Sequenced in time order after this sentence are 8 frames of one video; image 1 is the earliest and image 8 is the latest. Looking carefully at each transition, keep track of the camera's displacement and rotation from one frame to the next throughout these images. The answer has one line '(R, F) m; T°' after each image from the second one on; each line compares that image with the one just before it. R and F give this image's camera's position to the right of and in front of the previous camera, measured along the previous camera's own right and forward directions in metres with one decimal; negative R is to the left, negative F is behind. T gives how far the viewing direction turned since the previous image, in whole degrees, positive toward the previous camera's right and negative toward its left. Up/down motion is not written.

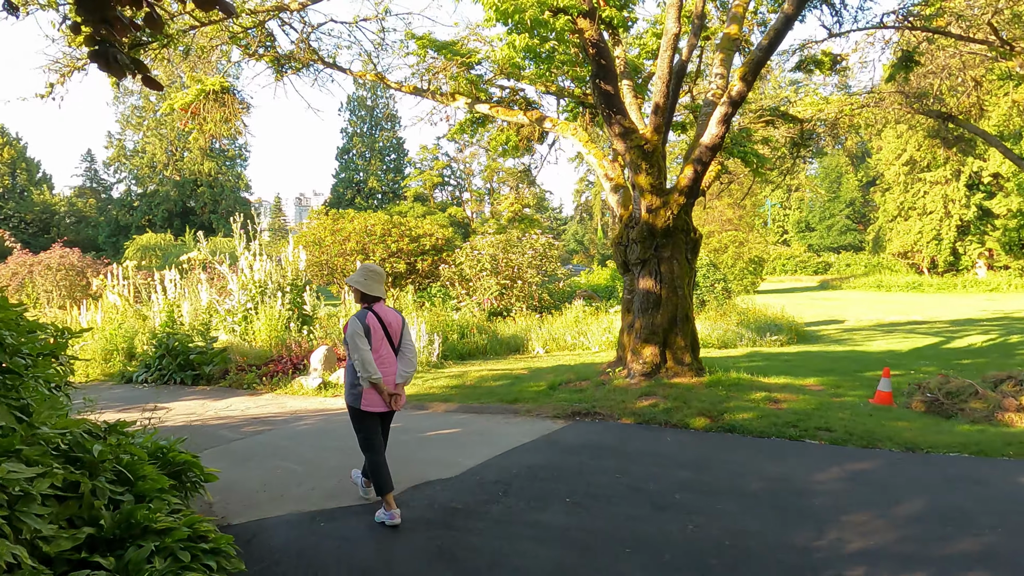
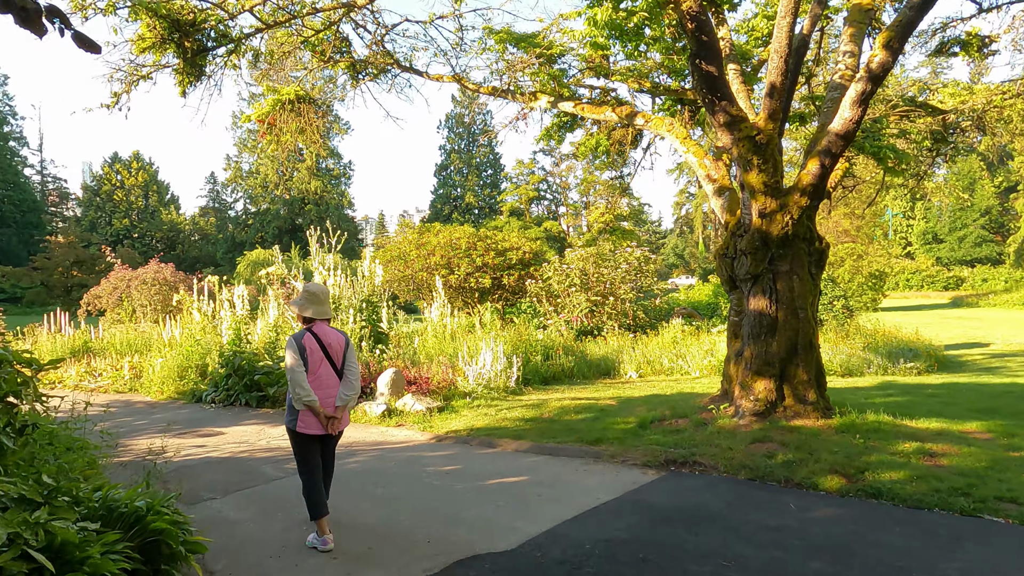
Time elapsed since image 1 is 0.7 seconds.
(+0.1, +0.9) m; -8°
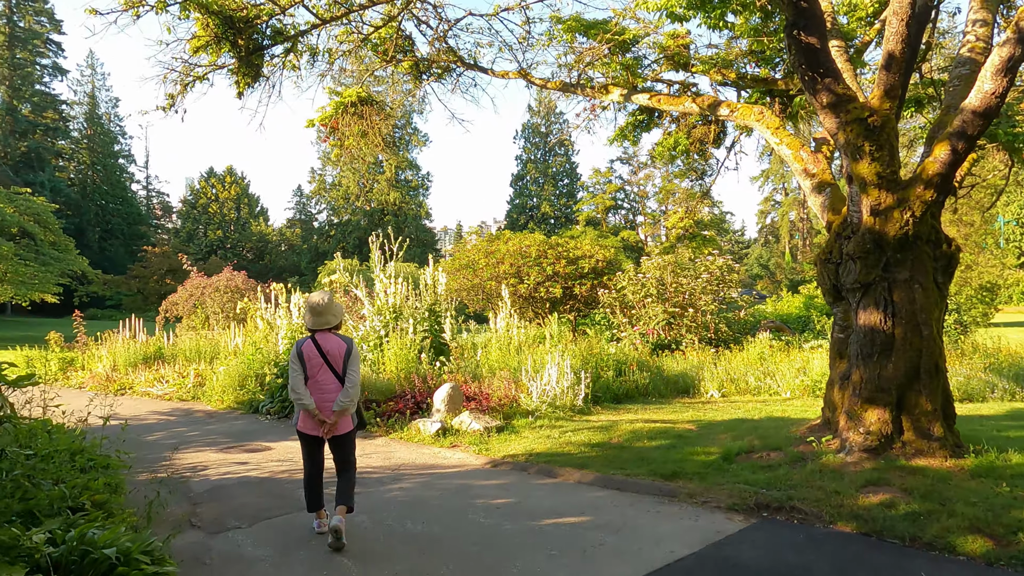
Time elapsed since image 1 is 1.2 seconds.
(+0.1, +0.6) m; -7°
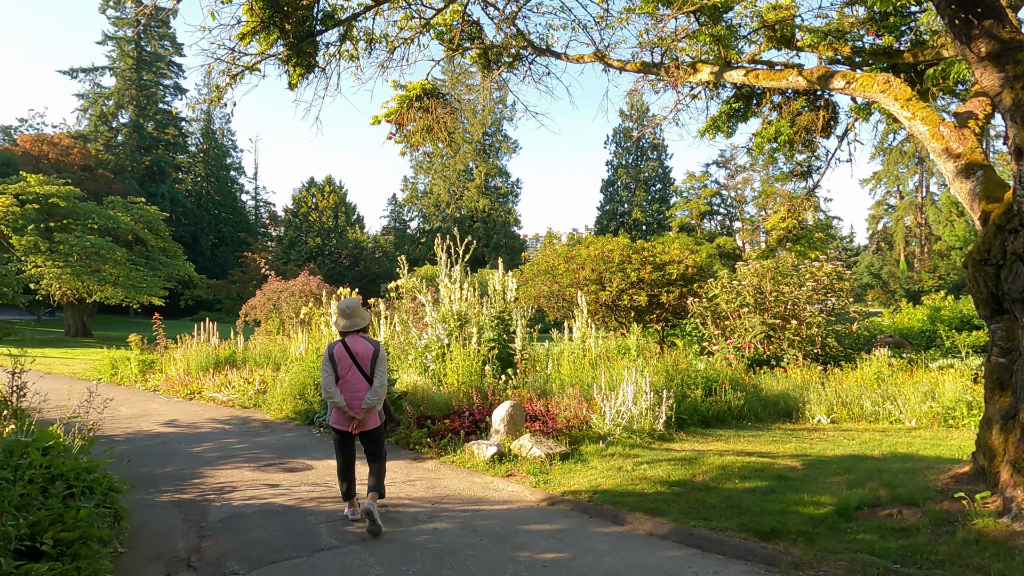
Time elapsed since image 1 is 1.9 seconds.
(+0.2, +0.8) m; -8°
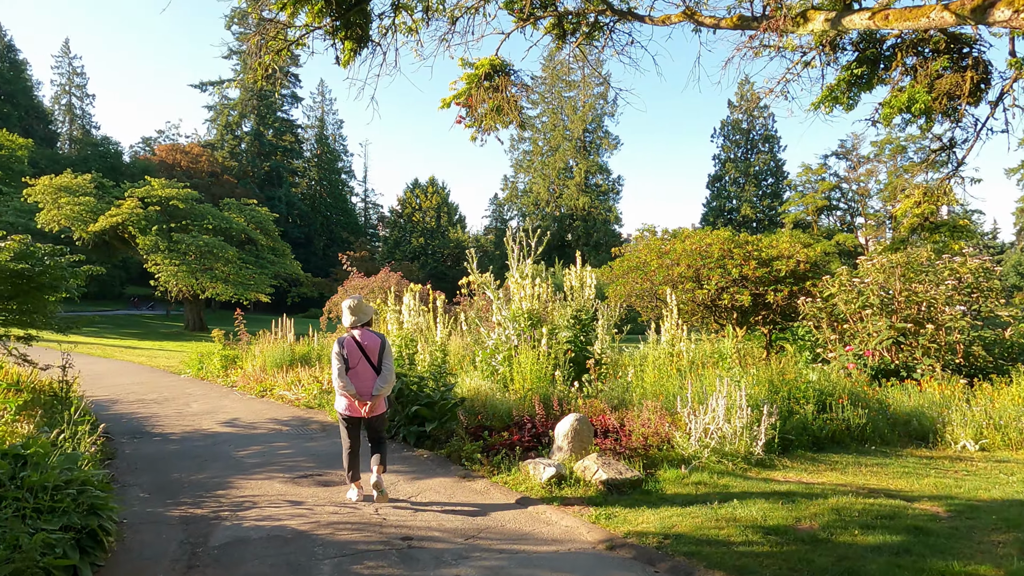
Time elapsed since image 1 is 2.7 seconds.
(+0.3, +0.8) m; -9°
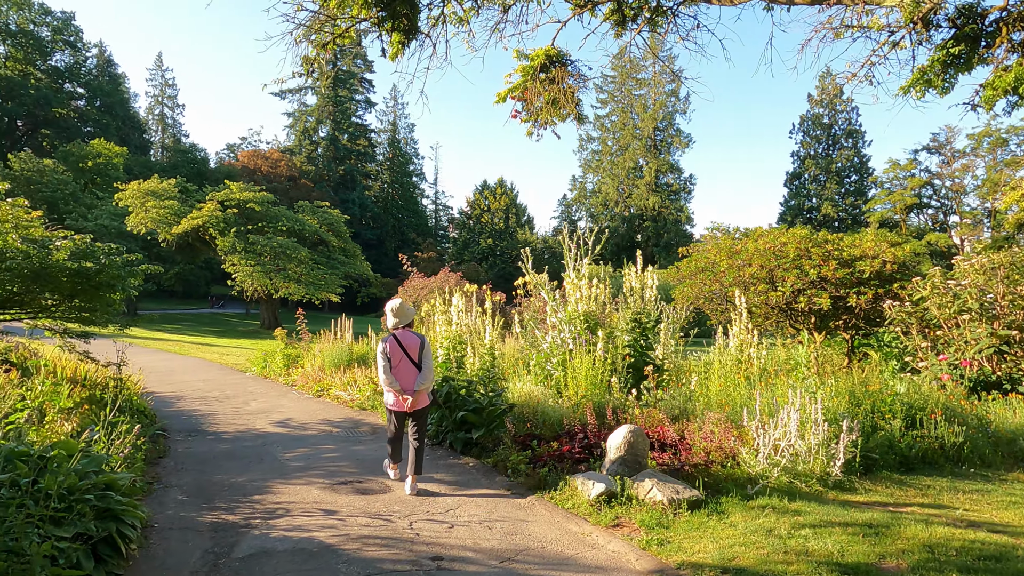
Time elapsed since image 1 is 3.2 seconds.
(+0.1, +0.3) m; -6°
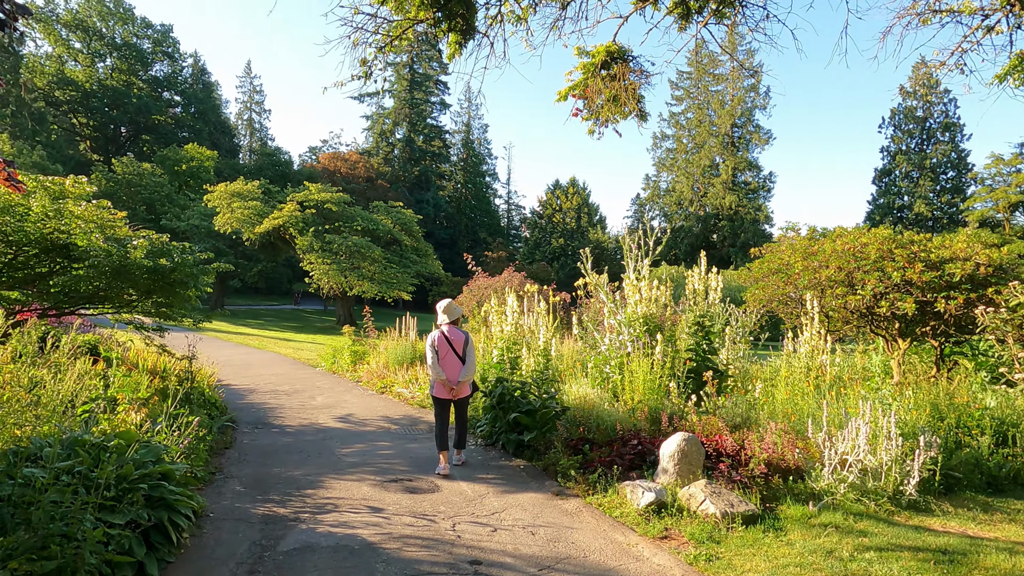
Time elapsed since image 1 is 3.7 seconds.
(+0.2, +0.1) m; -6°
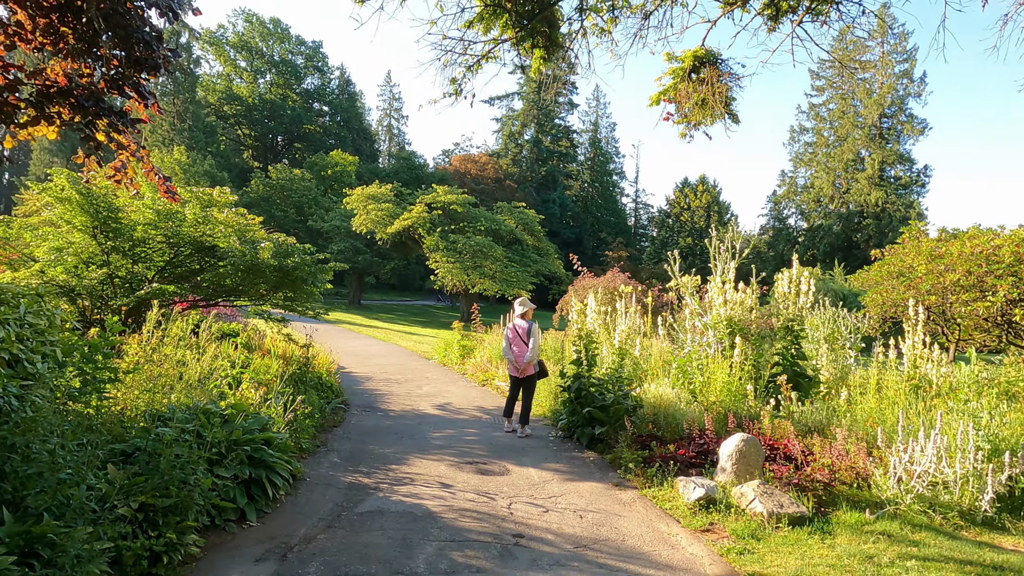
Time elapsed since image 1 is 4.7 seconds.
(+0.5, -0.3) m; -11°
